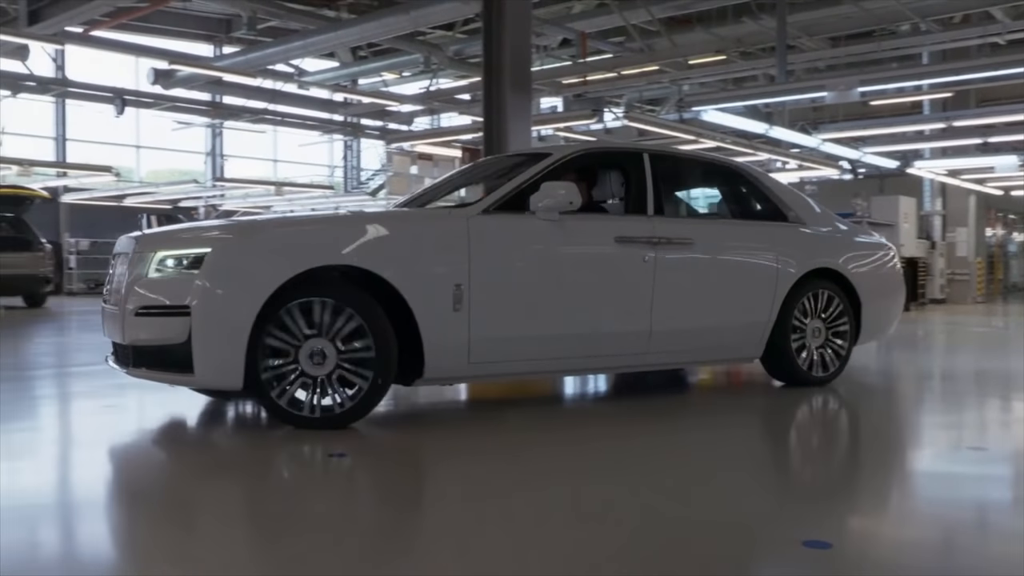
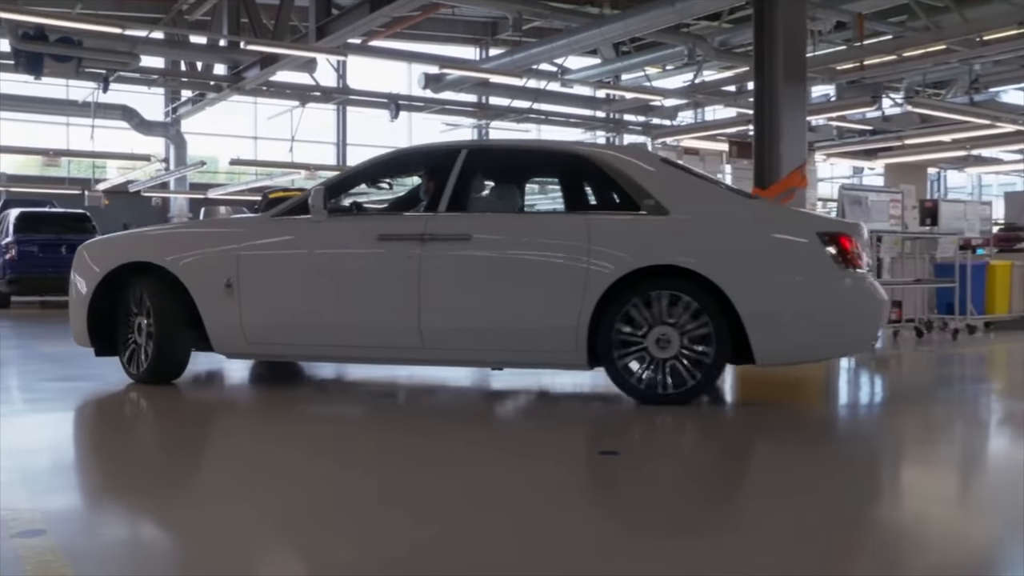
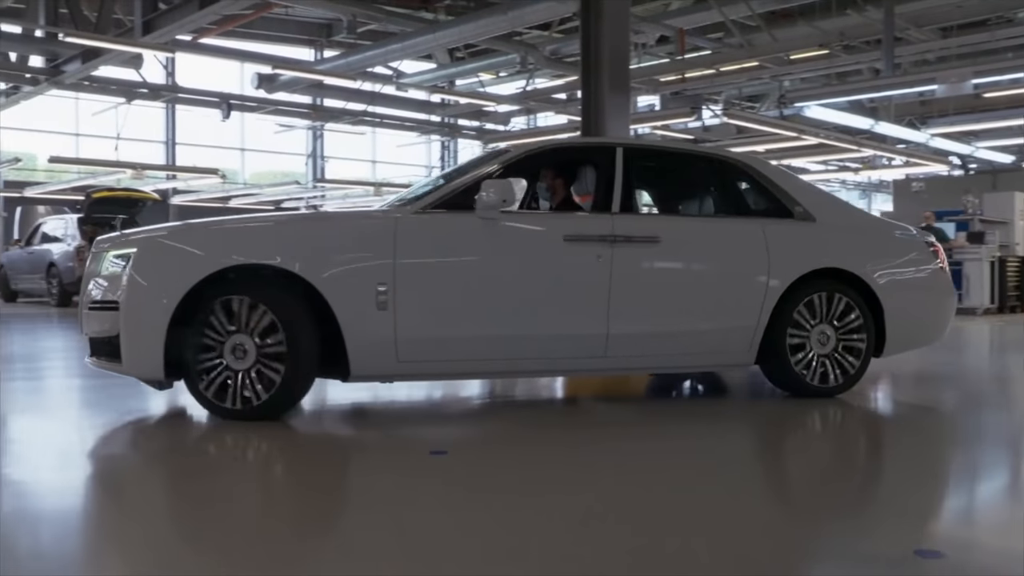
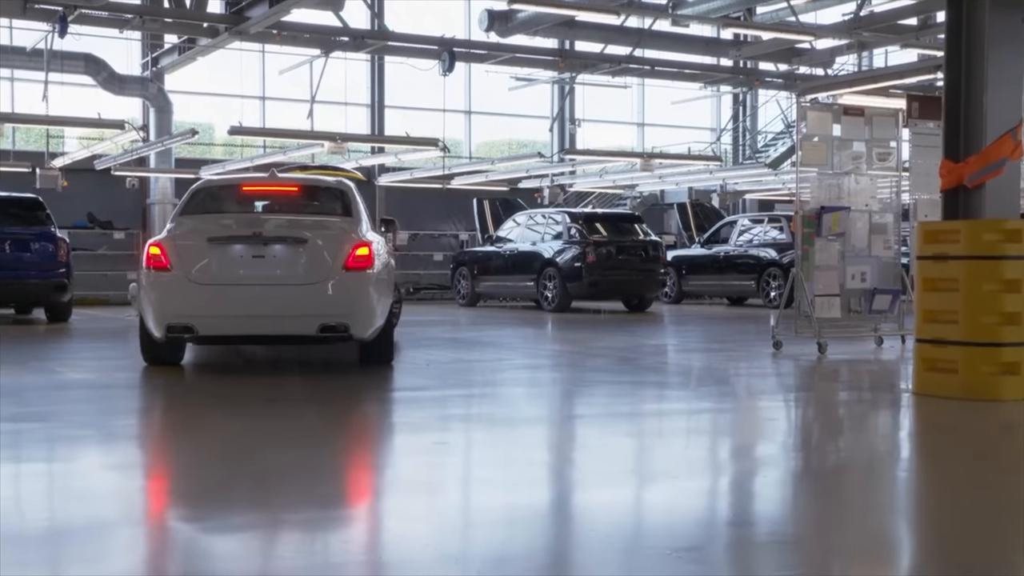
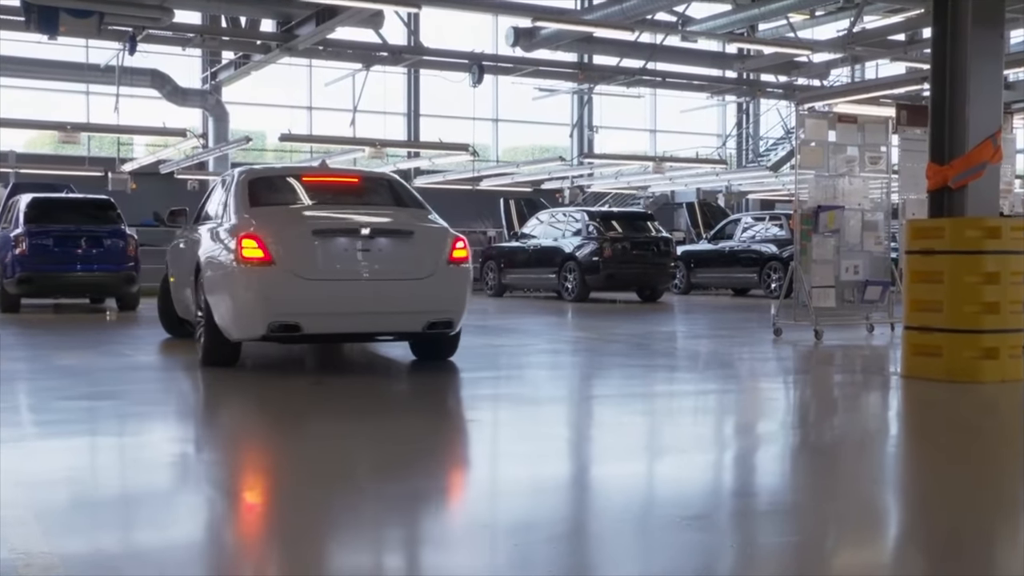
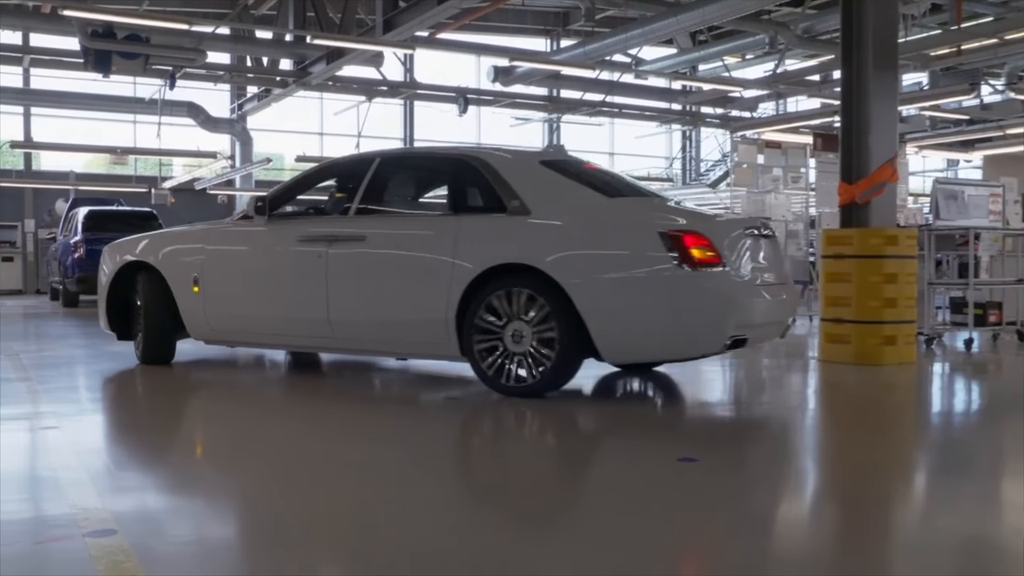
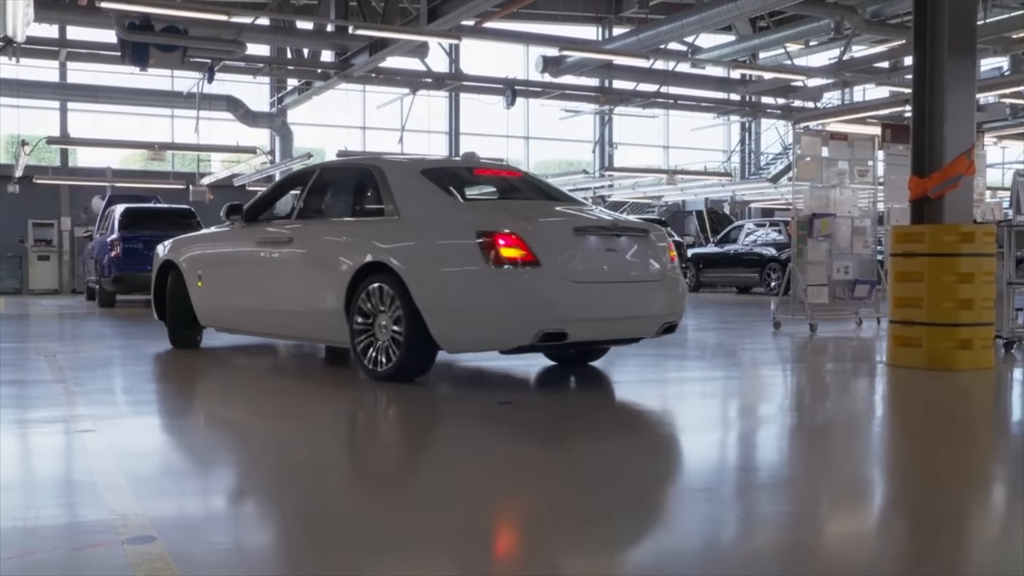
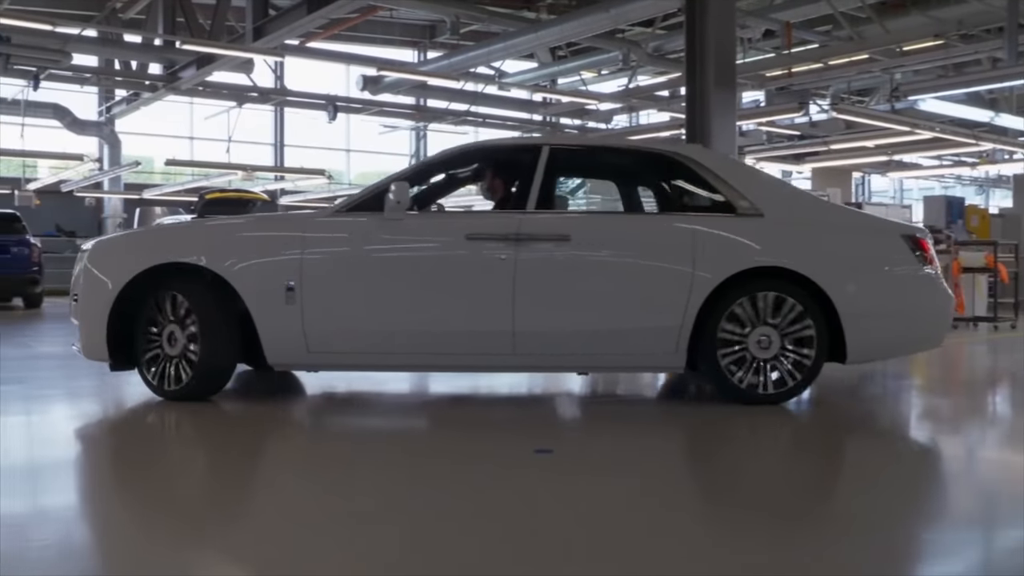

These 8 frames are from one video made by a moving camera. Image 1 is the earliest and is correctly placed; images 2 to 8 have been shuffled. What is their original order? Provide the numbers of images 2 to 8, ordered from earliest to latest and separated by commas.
3, 8, 2, 6, 7, 5, 4
